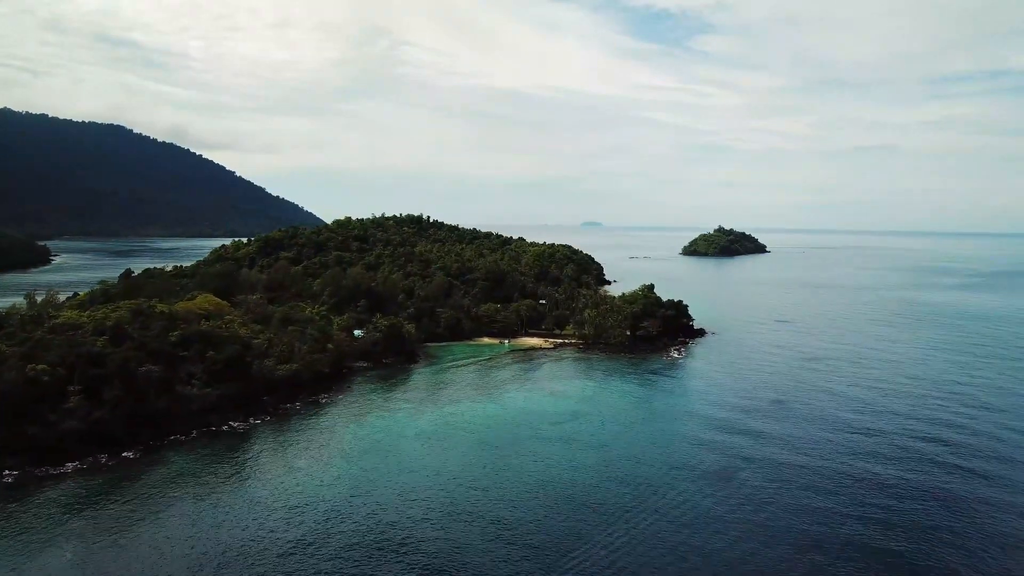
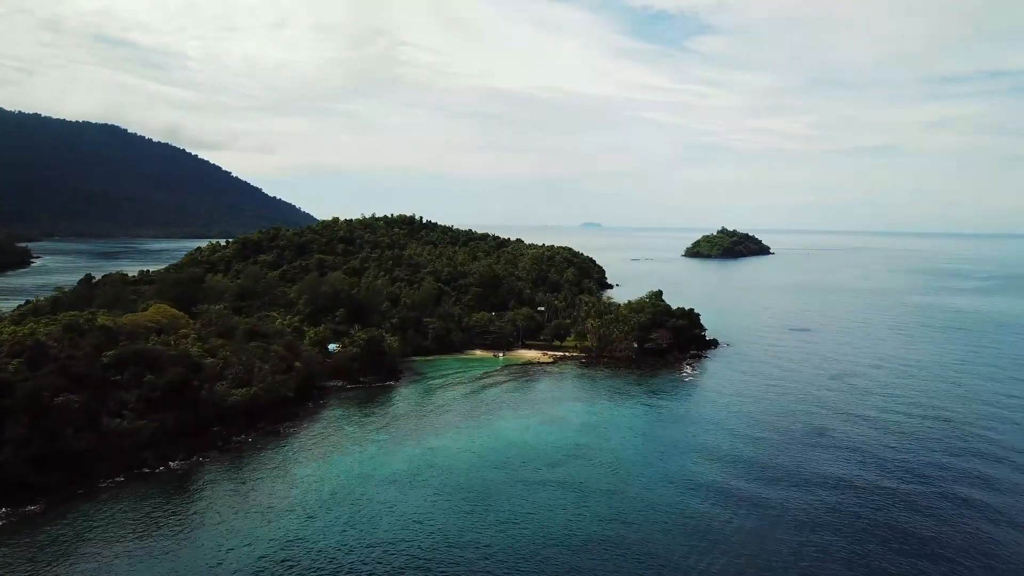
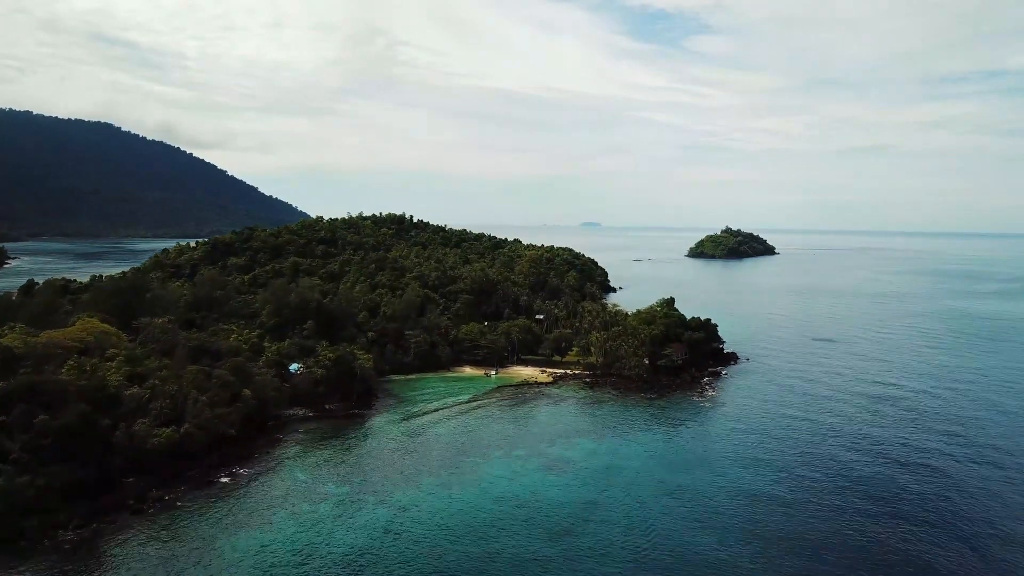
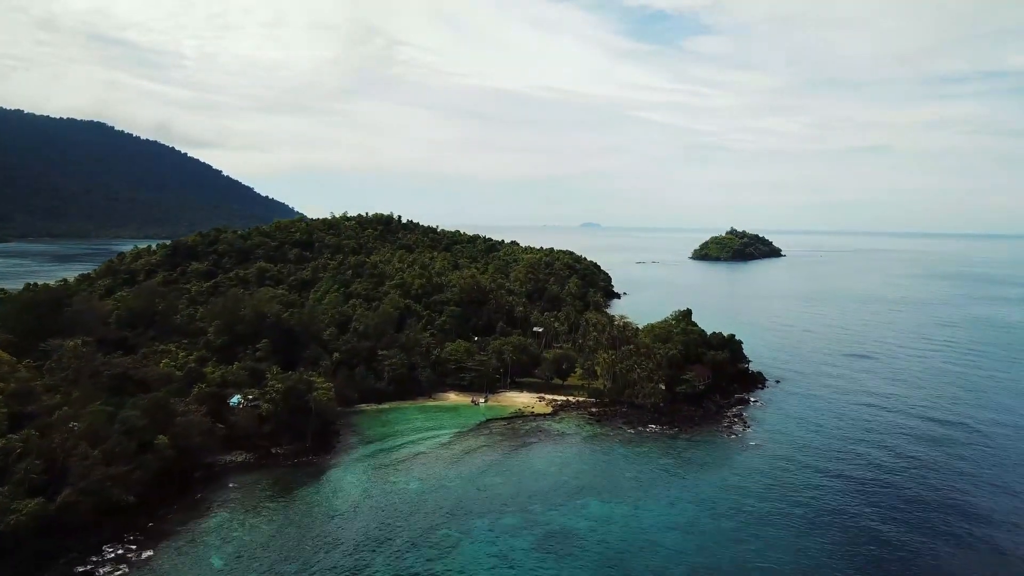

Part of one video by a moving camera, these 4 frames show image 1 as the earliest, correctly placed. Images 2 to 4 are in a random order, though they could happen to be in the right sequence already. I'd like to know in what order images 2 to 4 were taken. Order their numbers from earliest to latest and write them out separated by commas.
2, 3, 4
